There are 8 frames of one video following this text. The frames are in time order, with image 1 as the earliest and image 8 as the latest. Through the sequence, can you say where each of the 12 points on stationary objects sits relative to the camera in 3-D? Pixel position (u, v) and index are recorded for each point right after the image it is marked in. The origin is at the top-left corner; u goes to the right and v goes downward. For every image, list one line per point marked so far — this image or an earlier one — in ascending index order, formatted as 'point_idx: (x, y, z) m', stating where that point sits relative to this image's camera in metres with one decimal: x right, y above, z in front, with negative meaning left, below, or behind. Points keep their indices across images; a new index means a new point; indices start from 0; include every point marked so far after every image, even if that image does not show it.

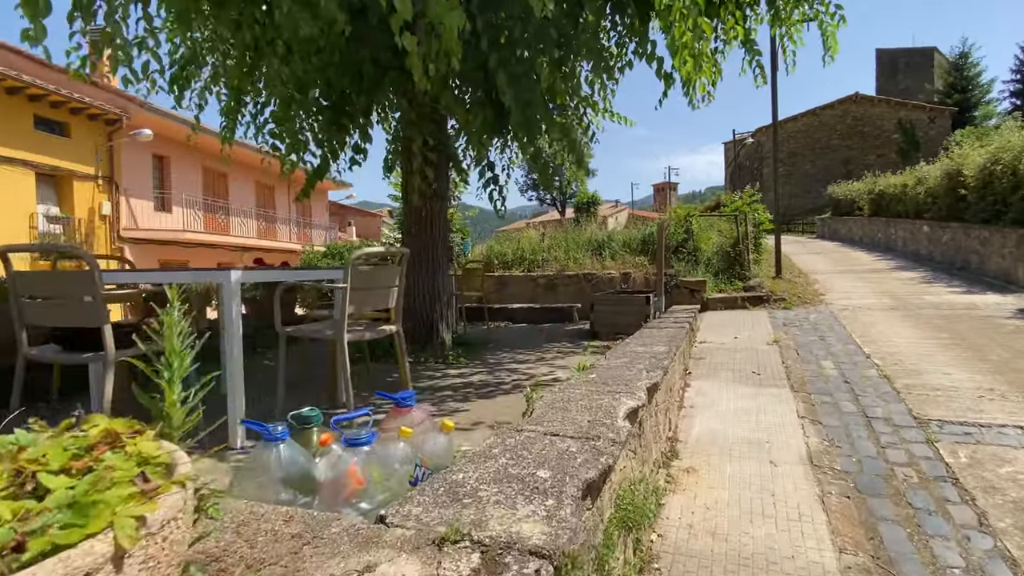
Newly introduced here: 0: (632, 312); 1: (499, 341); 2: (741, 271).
0: (+1.2, -0.3, +5.7) m
1: (-0.1, -0.5, +5.5) m
2: (+3.9, +0.3, +9.5) m
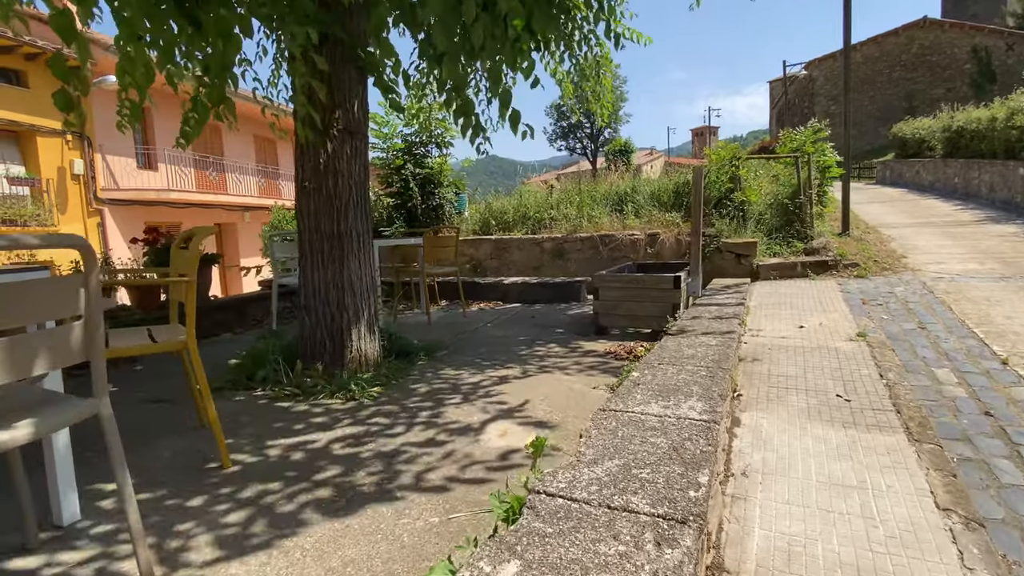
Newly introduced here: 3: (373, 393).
0: (+1.0, -0.1, +4.0) m
1: (-0.4, -0.4, +3.9) m
2: (+3.9, +0.8, +7.5) m
3: (-0.7, -0.5, +2.8) m
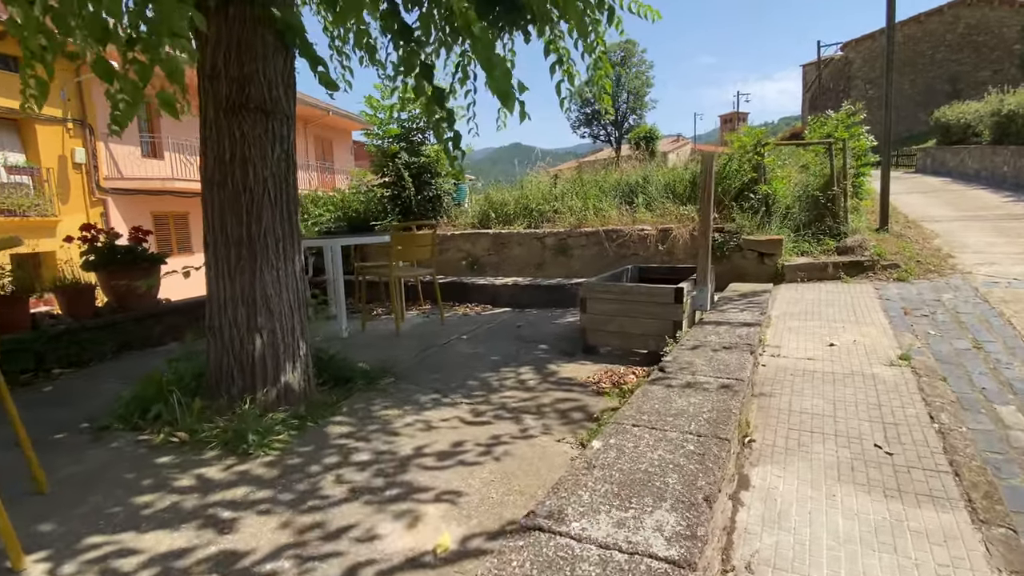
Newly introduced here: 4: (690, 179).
0: (+0.8, -0.2, +3.3) m
1: (-0.5, -0.5, +3.3) m
2: (+3.9, +0.8, +6.7) m
3: (-1.0, -0.6, +2.3) m
4: (+2.3, +1.4, +7.1) m
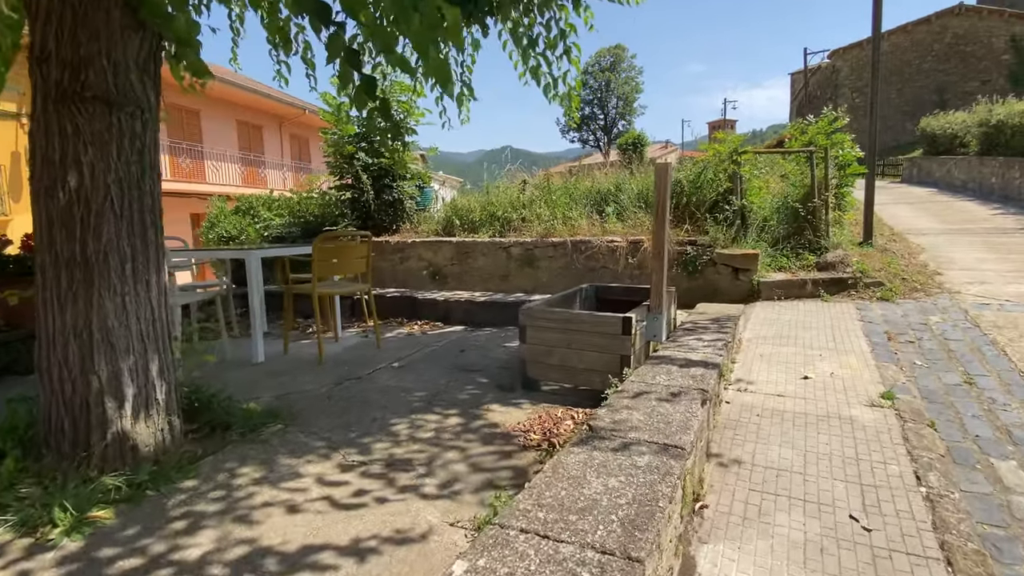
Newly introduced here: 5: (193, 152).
0: (+0.4, -0.3, +2.8) m
1: (-0.9, -0.6, +2.8) m
2: (+3.4, +0.6, +6.3) m
3: (-1.3, -0.7, +1.8) m
4: (+1.8, +1.2, +6.6) m
5: (-8.9, +3.8, +15.4) m
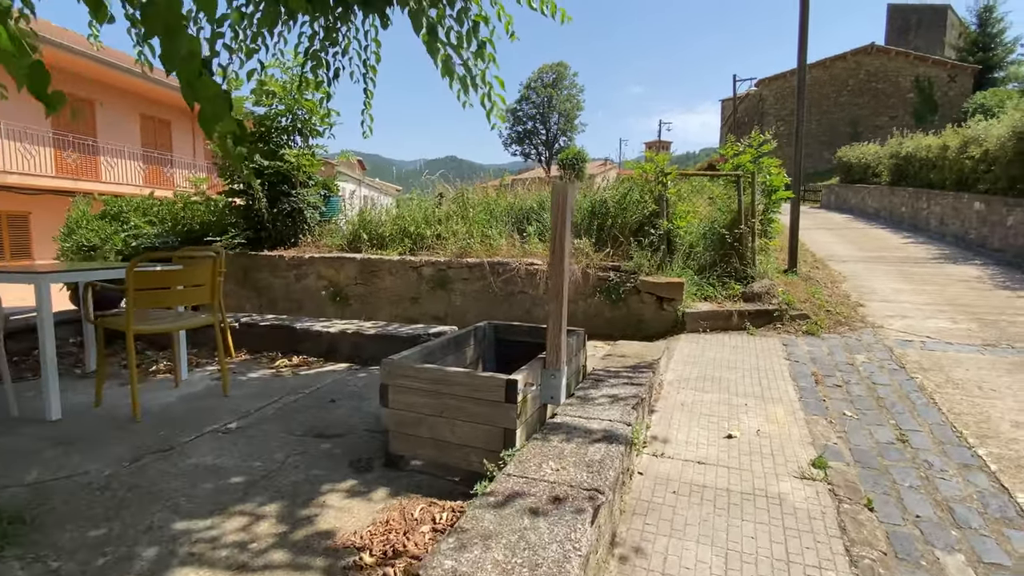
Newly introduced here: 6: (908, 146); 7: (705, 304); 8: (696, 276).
0: (-0.2, -0.5, +2.2) m
1: (-1.5, -0.8, +2.0) m
2: (+2.5, +0.2, +6.0) m
3: (-1.8, -0.9, +1.0) m
4: (+0.9, +0.9, +6.2) m
5: (-10.7, +3.5, +13.8) m
6: (+11.7, +4.2, +16.3) m
7: (+1.9, -0.2, +5.6) m
8: (+2.0, +0.1, +5.9) m
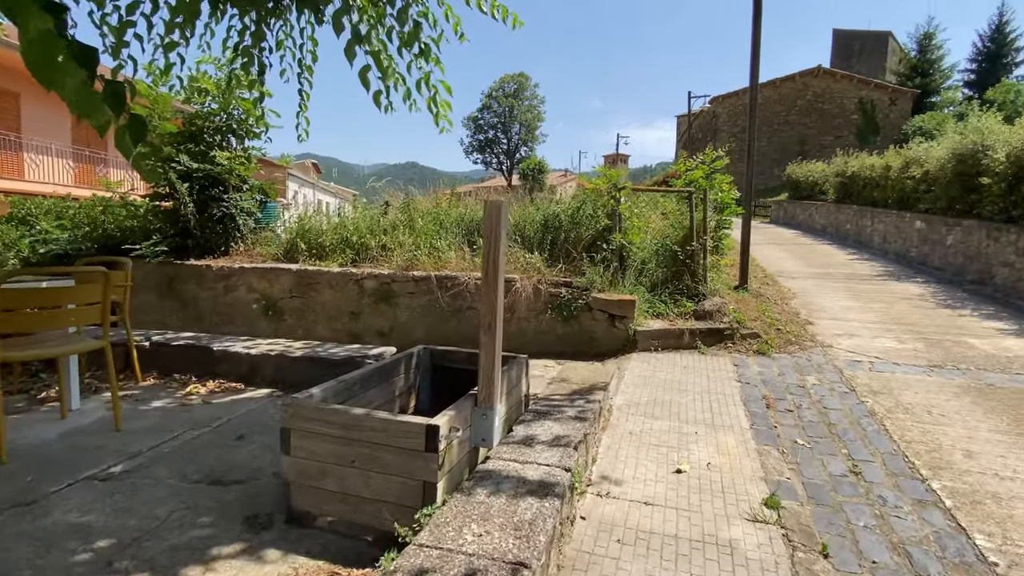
0: (-0.4, -0.6, +1.9) m
1: (-1.8, -0.8, +1.6) m
2: (+1.9, 0.0, +5.9) m
3: (-2.0, -1.0, +0.5) m
4: (+0.3, +0.7, +6.0) m
5: (-11.7, +3.4, +12.8) m
6: (+10.4, +3.7, +16.9) m
7: (+1.4, -0.3, +5.4) m
8: (+1.4, 0.0, +5.8) m
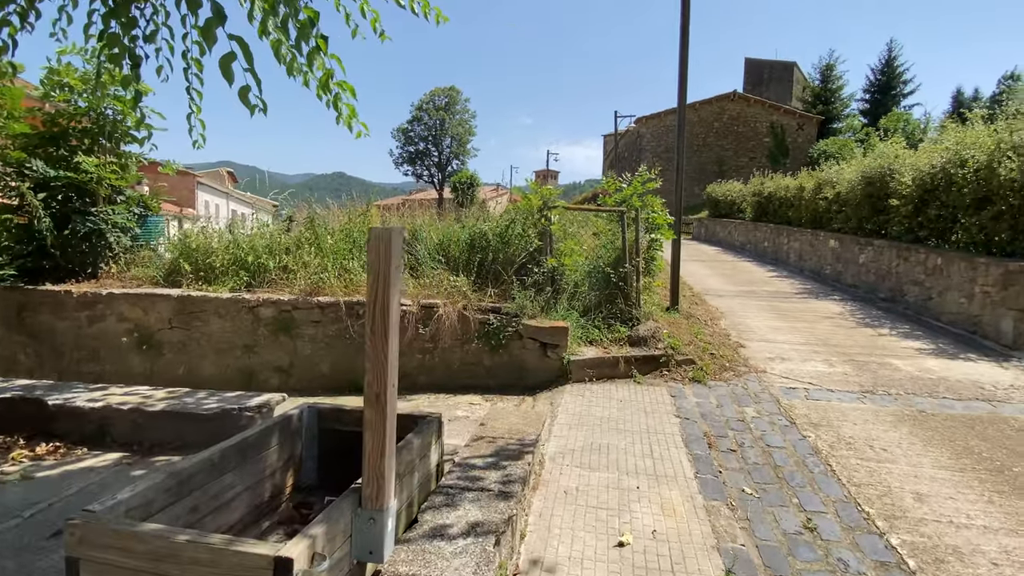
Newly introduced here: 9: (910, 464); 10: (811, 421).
0: (-0.7, -0.8, +1.3) m
1: (-2.0, -1.0, +0.9) m
2: (+1.2, -0.2, +5.6) m
3: (-2.1, -1.1, -0.2) m
4: (-0.5, +0.5, +5.5) m
5: (-13.3, +2.9, +10.8) m
6: (+8.2, +3.3, +17.7) m
7: (+0.7, -0.6, +5.0) m
8: (+0.7, -0.3, +5.4) m
9: (+2.5, -1.1, +3.5) m
10: (+2.2, -1.0, +4.1) m
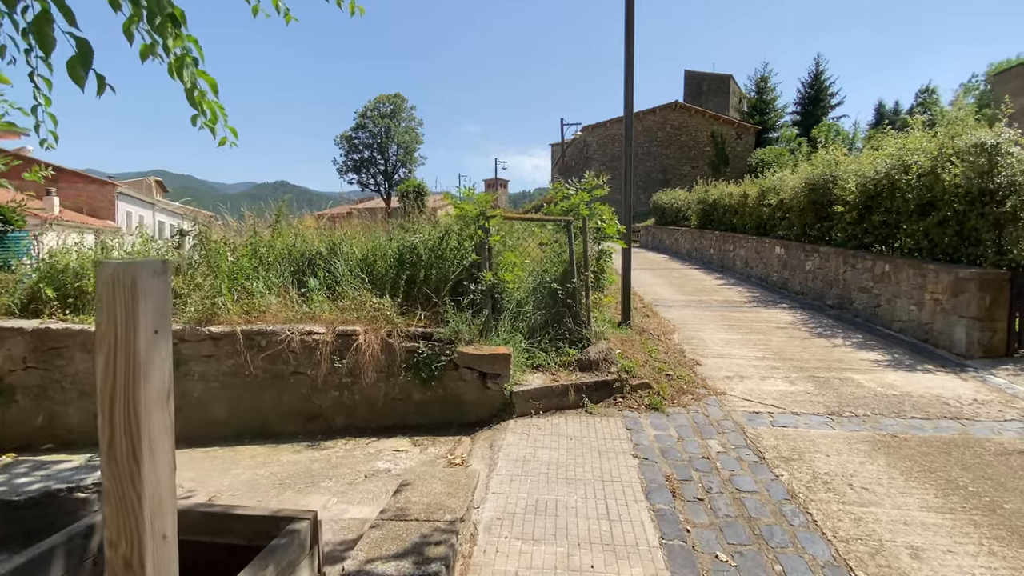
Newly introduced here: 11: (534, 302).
0: (-0.9, -0.9, +0.7) m
1: (-2.1, -1.1, +0.1) m
2: (+0.6, -0.4, +5.1) m
3: (-2.1, -1.2, -1.0) m
4: (-1.0, +0.3, +4.8) m
5: (-14.3, +2.4, +9.1) m
6: (+6.5, +3.0, +17.7) m
7: (+0.2, -0.7, +4.5) m
8: (+0.1, -0.5, +4.8) m
9: (+2.1, -1.2, +3.0) m
10: (+1.8, -1.1, +3.7) m
11: (+0.2, -0.1, +5.1) m
